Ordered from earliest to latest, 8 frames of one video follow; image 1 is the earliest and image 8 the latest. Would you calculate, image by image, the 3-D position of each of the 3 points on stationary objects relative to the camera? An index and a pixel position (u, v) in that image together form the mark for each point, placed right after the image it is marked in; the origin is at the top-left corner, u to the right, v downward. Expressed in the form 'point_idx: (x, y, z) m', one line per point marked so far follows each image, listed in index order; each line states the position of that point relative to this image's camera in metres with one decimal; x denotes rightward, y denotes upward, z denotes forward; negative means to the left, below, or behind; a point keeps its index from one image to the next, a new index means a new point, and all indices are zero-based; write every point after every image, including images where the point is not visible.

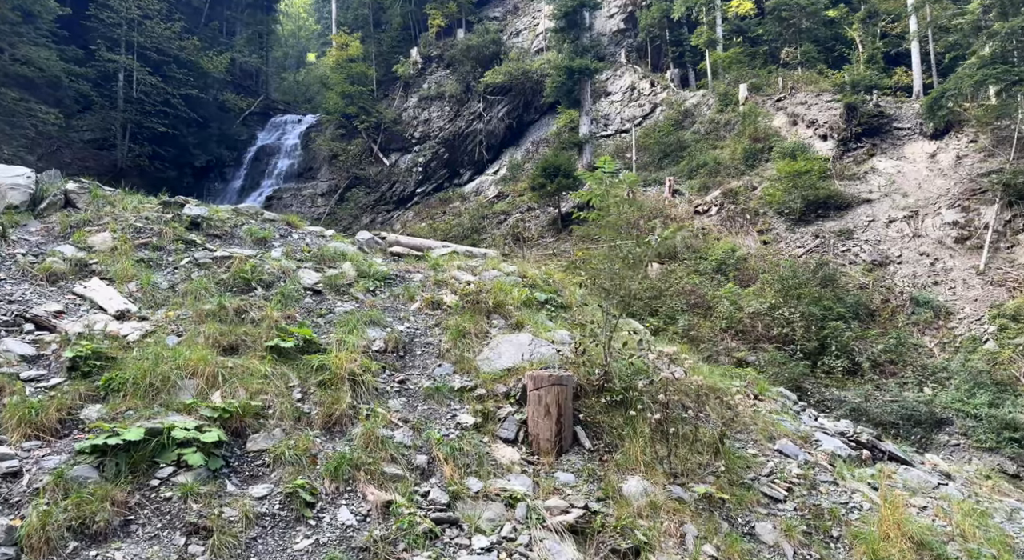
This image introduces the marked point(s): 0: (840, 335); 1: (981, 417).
0: (+4.0, -0.7, +8.4) m
1: (+4.8, -1.4, +6.9) m
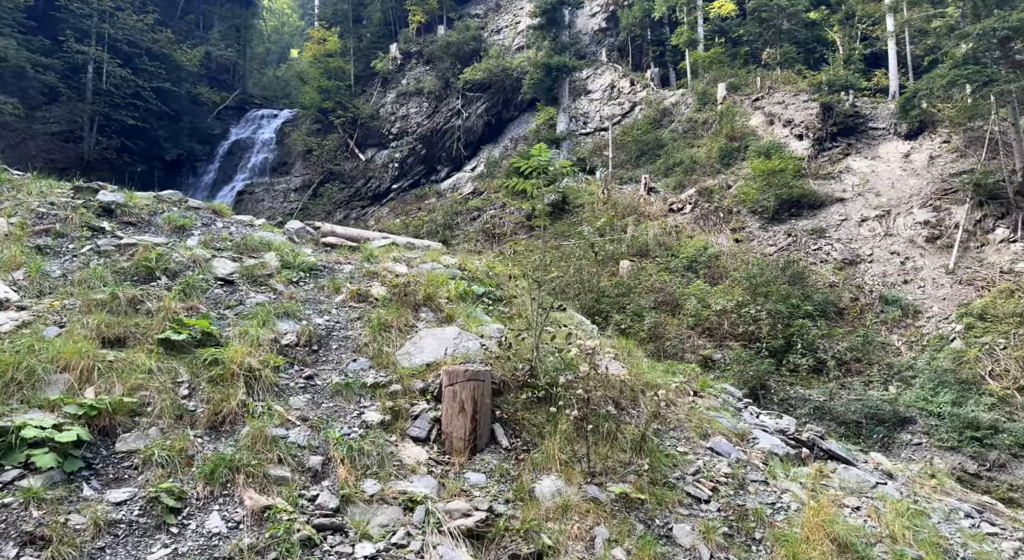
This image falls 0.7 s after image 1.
0: (+3.6, -0.7, +8.3) m
1: (+4.4, -1.4, +6.9) m
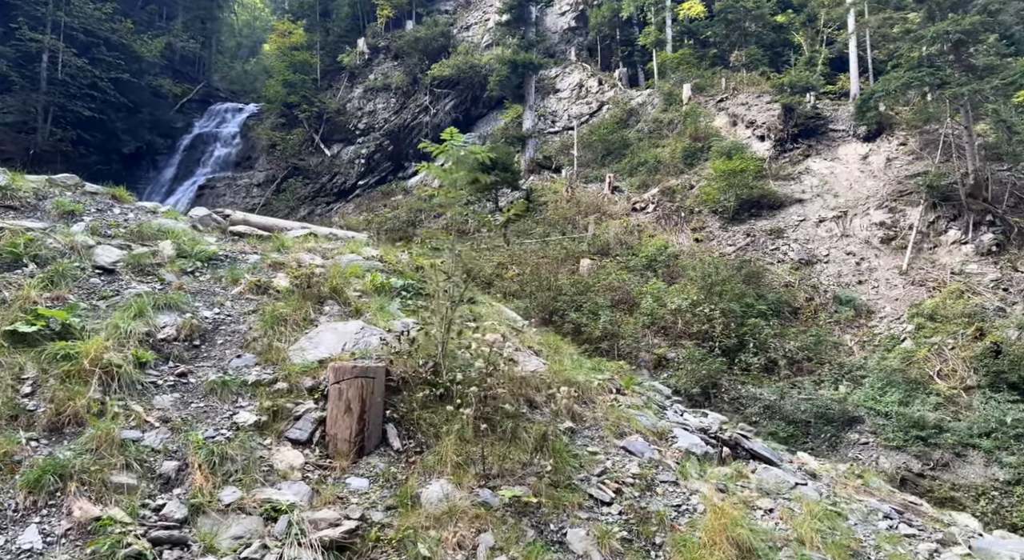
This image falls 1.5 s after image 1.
0: (+3.0, -0.6, +8.3) m
1: (+3.9, -1.4, +6.9) m
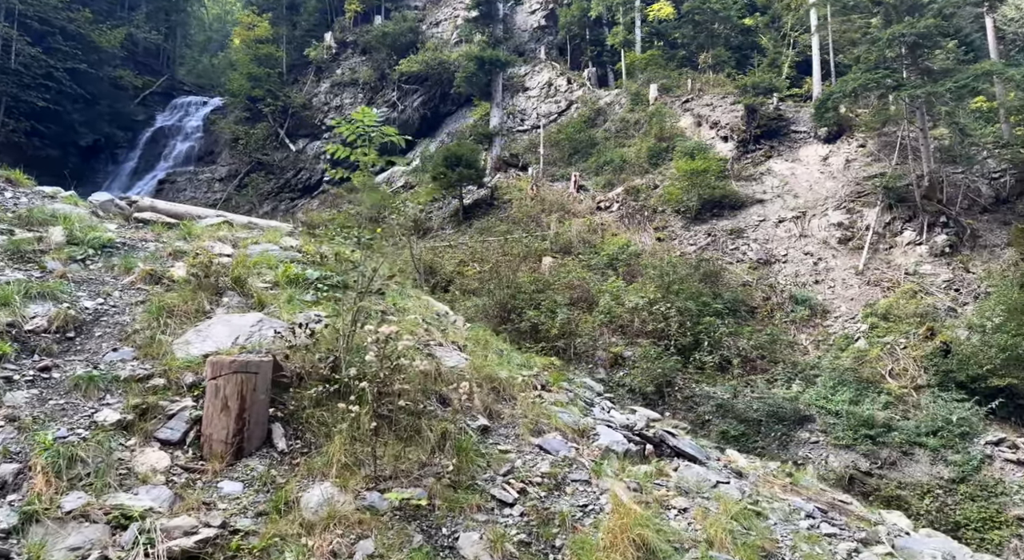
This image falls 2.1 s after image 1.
0: (+2.5, -0.6, +8.3) m
1: (+3.4, -1.4, +7.0) m
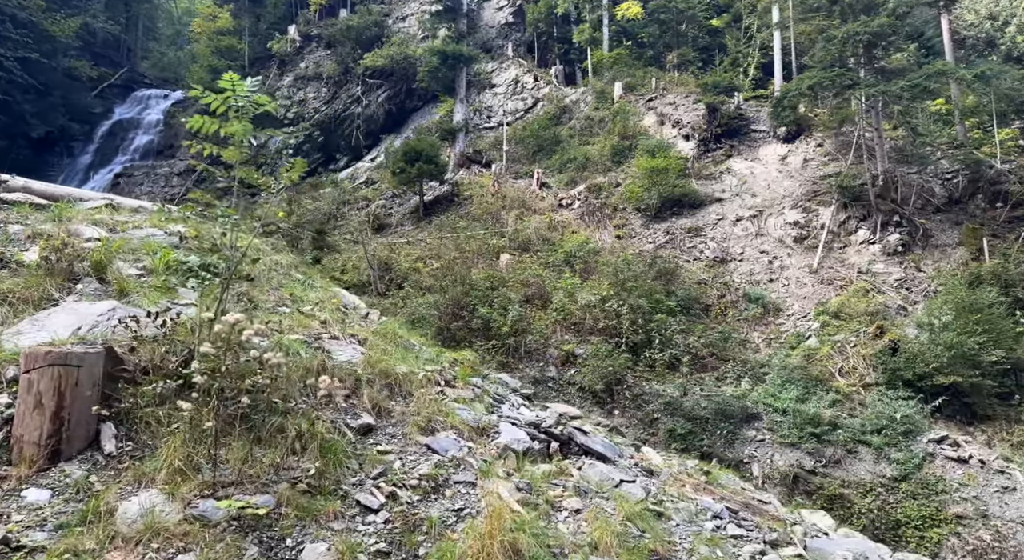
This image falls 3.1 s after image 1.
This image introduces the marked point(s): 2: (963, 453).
0: (+1.9, -0.6, +8.2) m
1: (+2.9, -1.4, +6.9) m
2: (+4.3, -1.6, +6.3) m
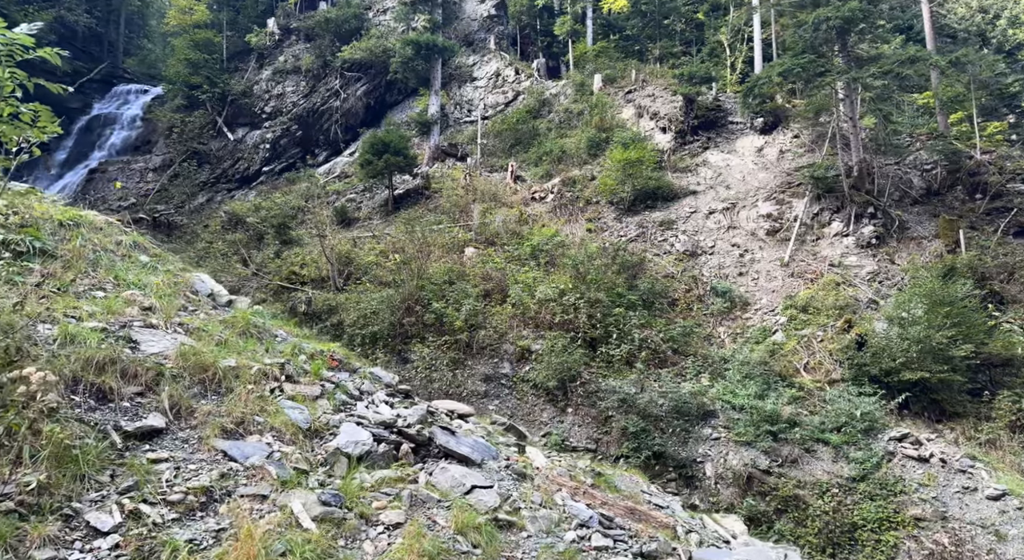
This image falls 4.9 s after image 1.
0: (+1.3, -0.5, +7.9) m
1: (+2.3, -1.3, +6.6) m
2: (+3.7, -1.5, +6.1) m
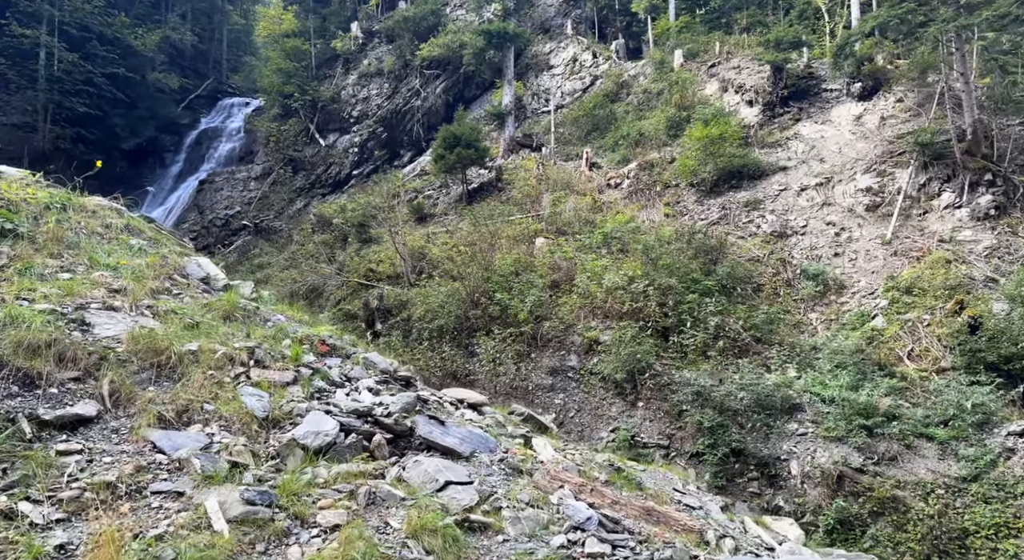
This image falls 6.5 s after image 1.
0: (+2.1, -0.3, +7.4) m
1: (+2.9, -1.1, +6.0) m
2: (+4.2, -1.3, +5.2) m
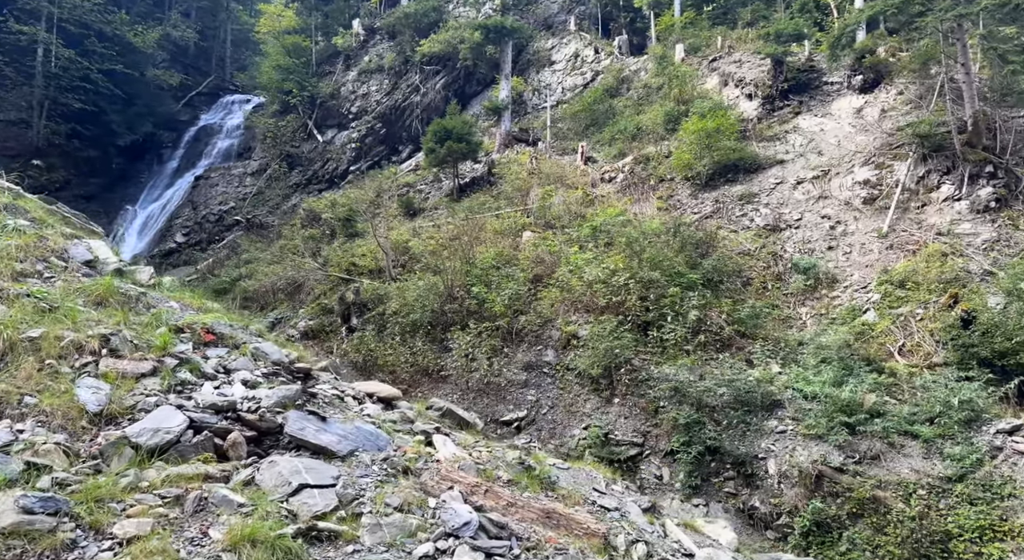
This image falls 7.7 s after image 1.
0: (+1.8, -0.3, +7.2) m
1: (+2.6, -1.0, +5.7) m
2: (+3.9, -1.2, +4.9) m
